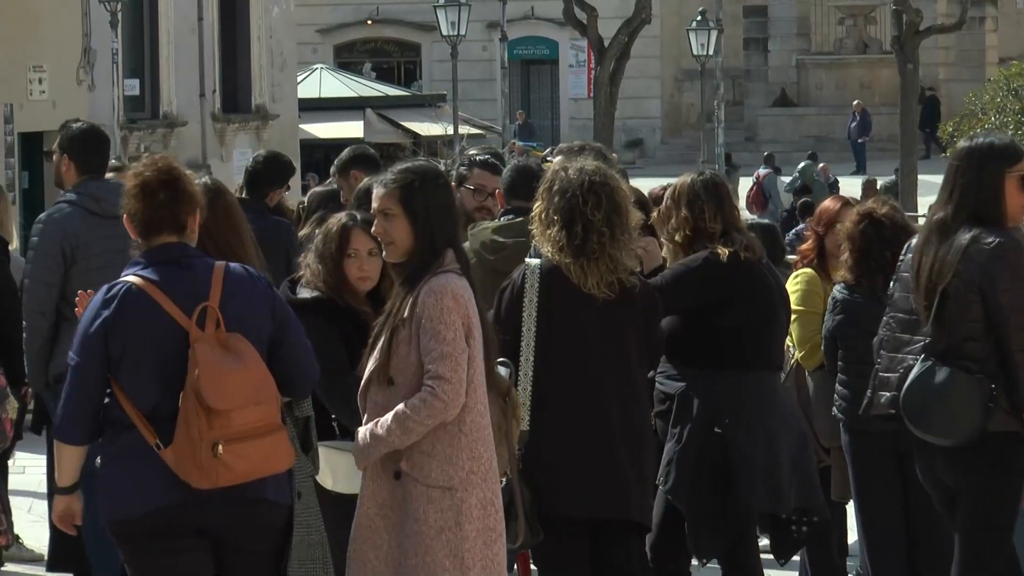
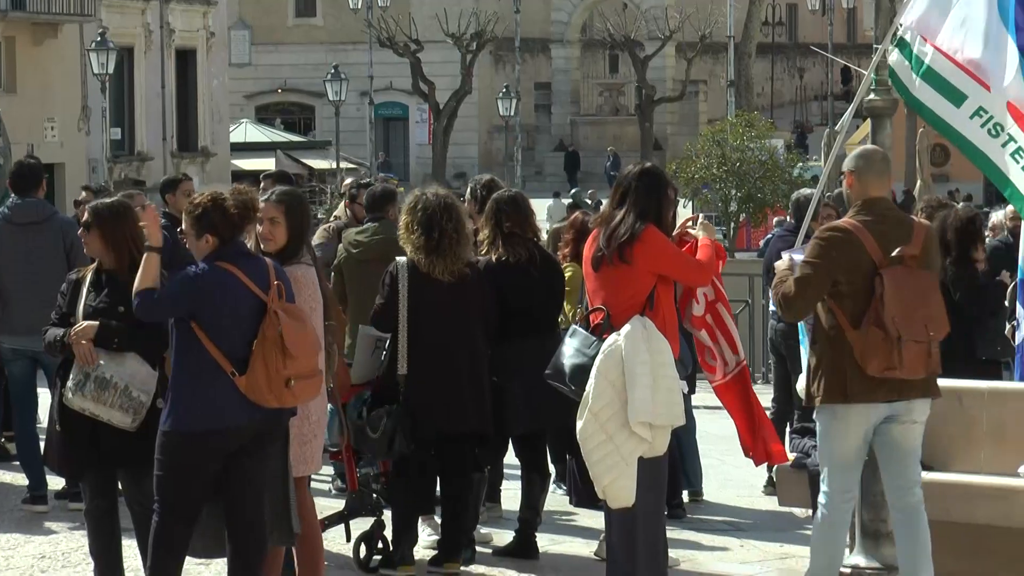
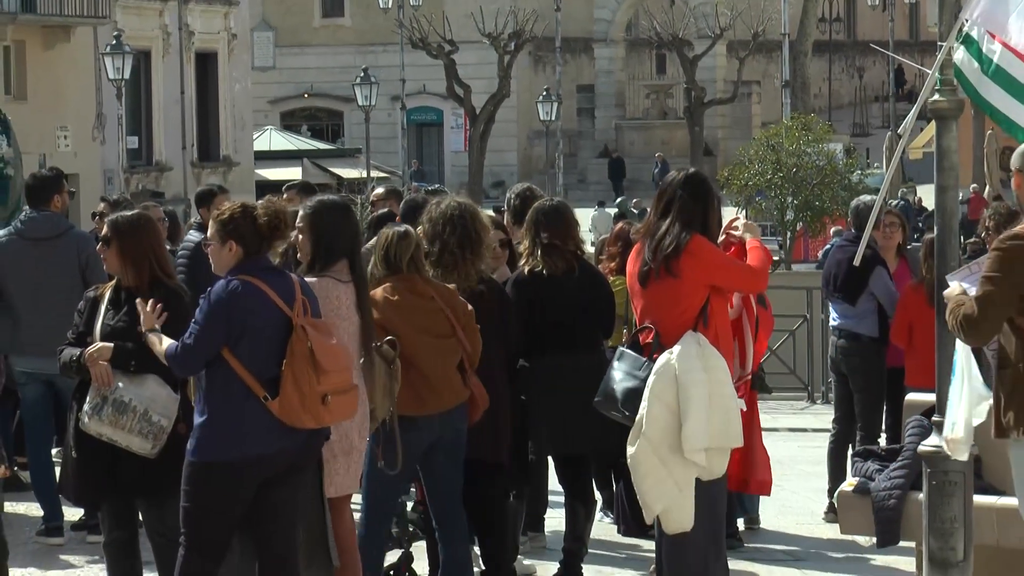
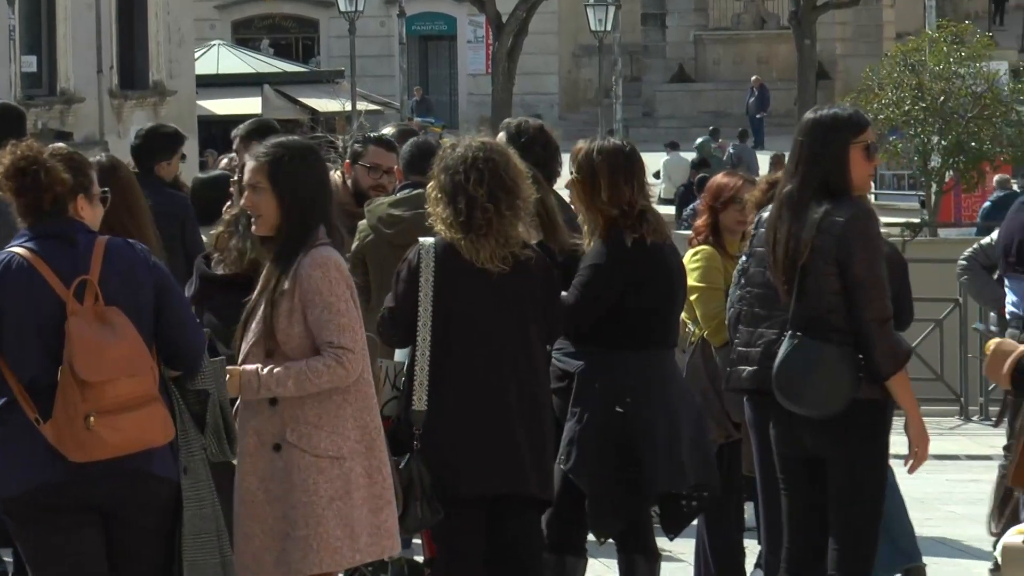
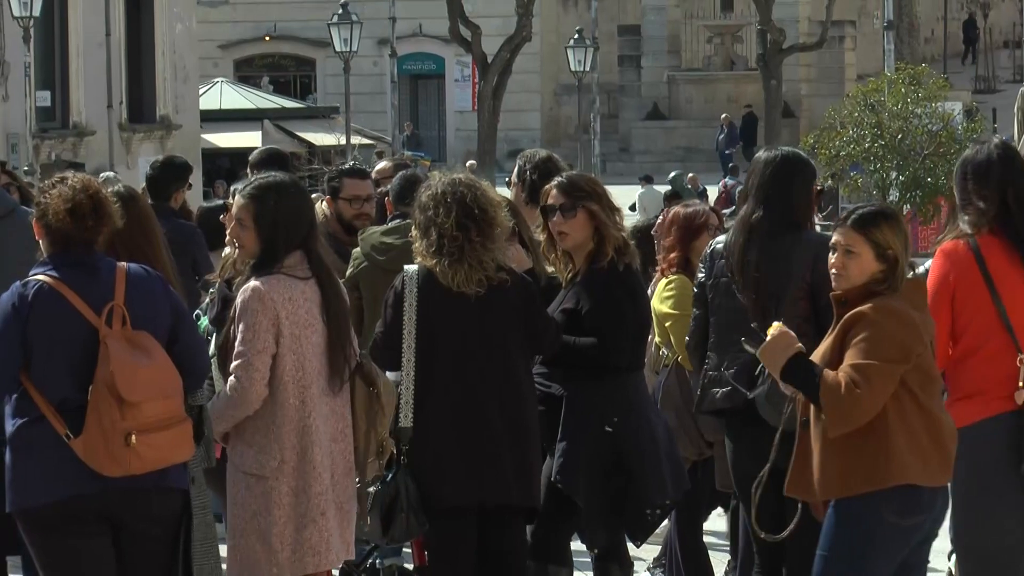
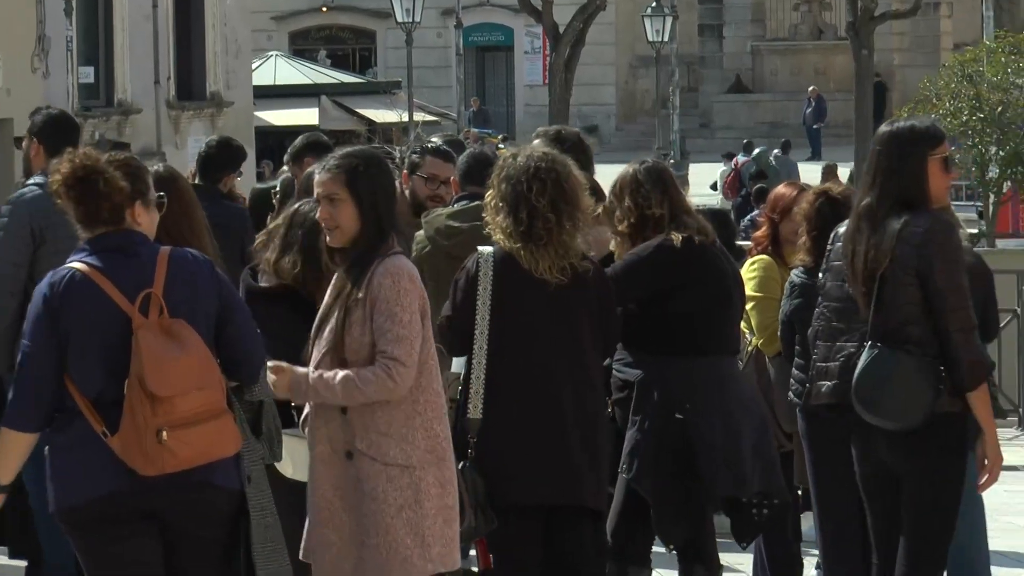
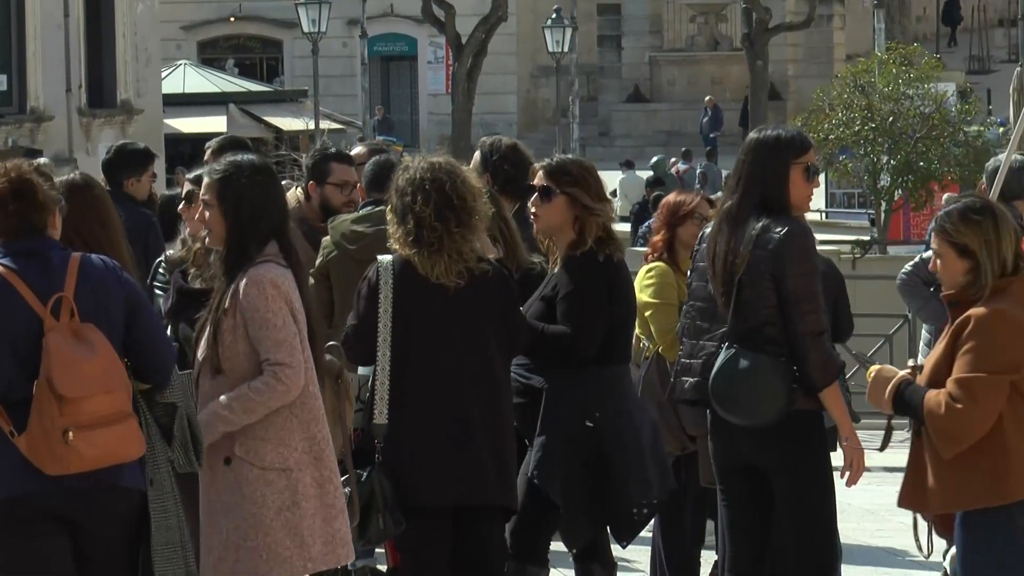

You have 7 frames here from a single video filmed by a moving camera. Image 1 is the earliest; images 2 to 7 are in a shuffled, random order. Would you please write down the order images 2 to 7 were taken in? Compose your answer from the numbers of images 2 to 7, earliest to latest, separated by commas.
6, 4, 7, 5, 3, 2
